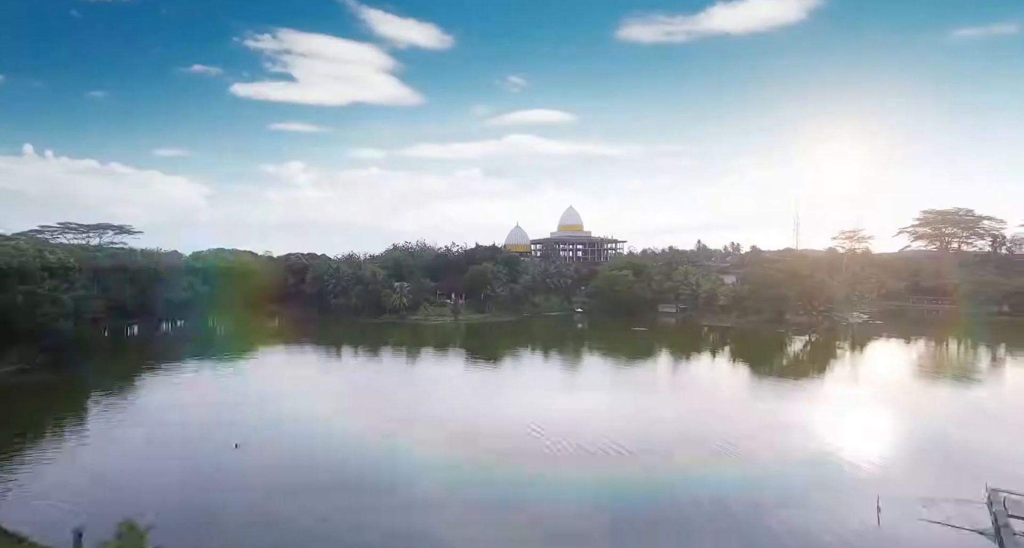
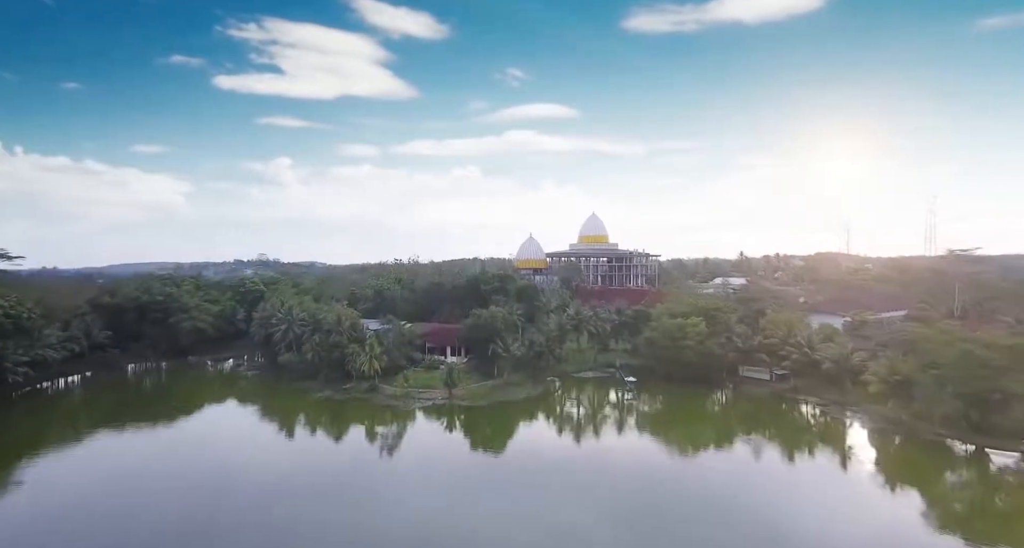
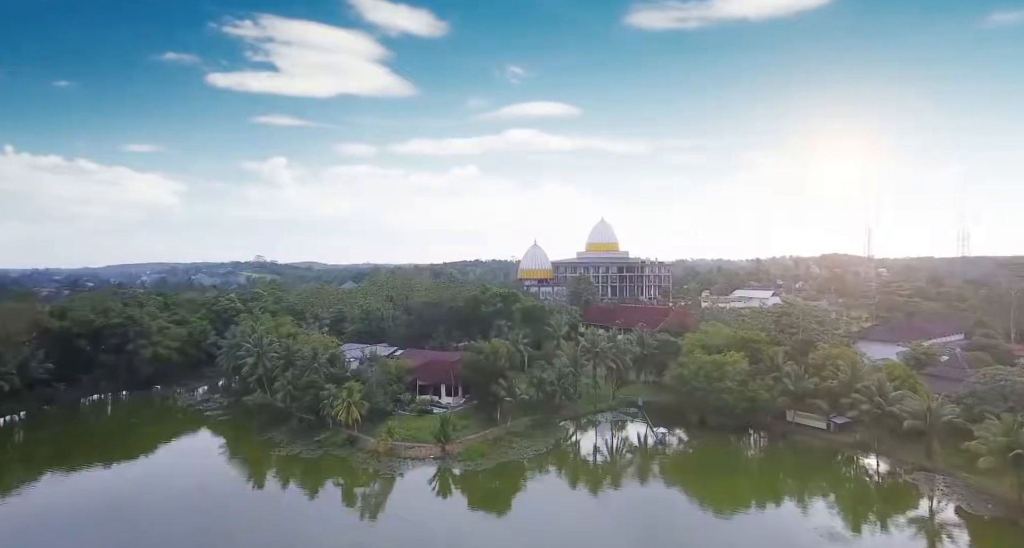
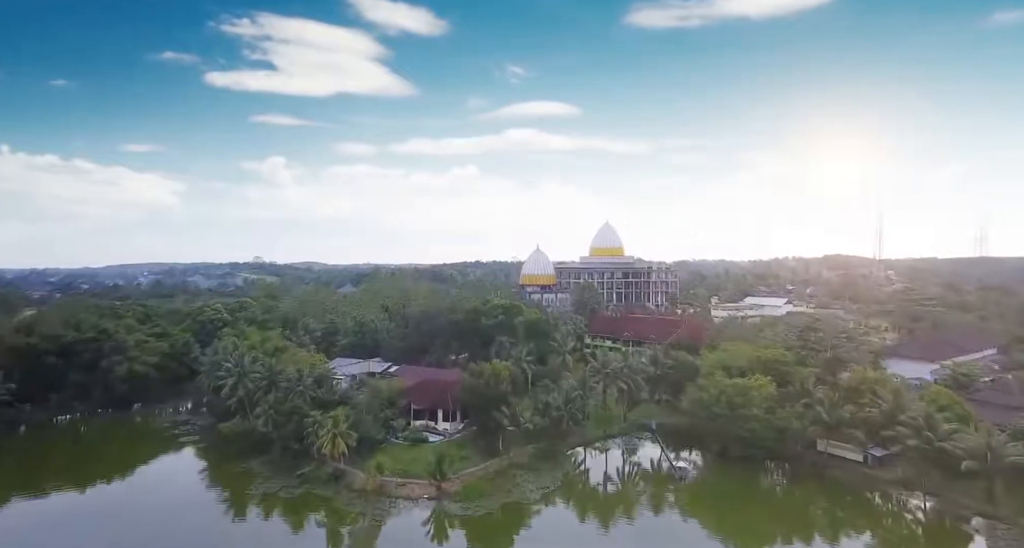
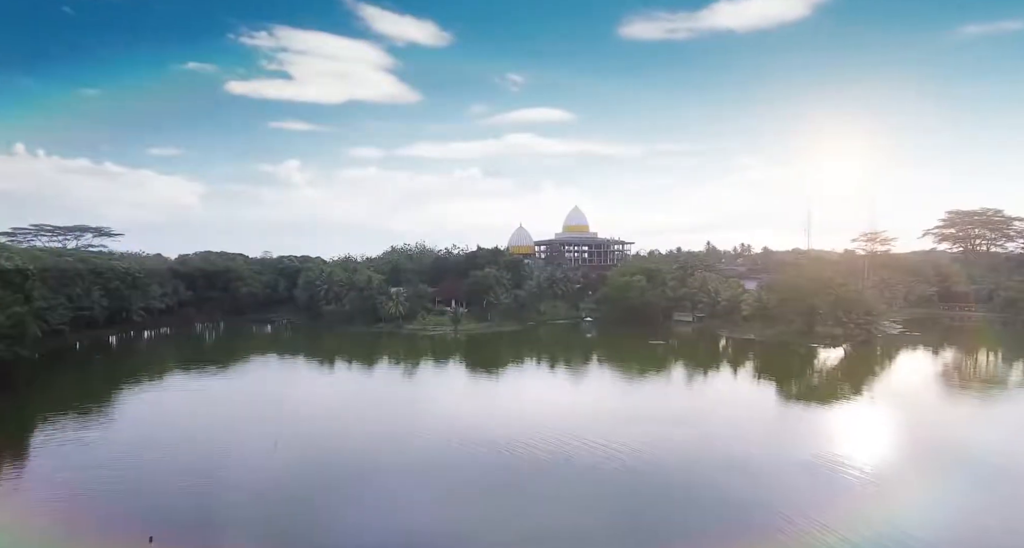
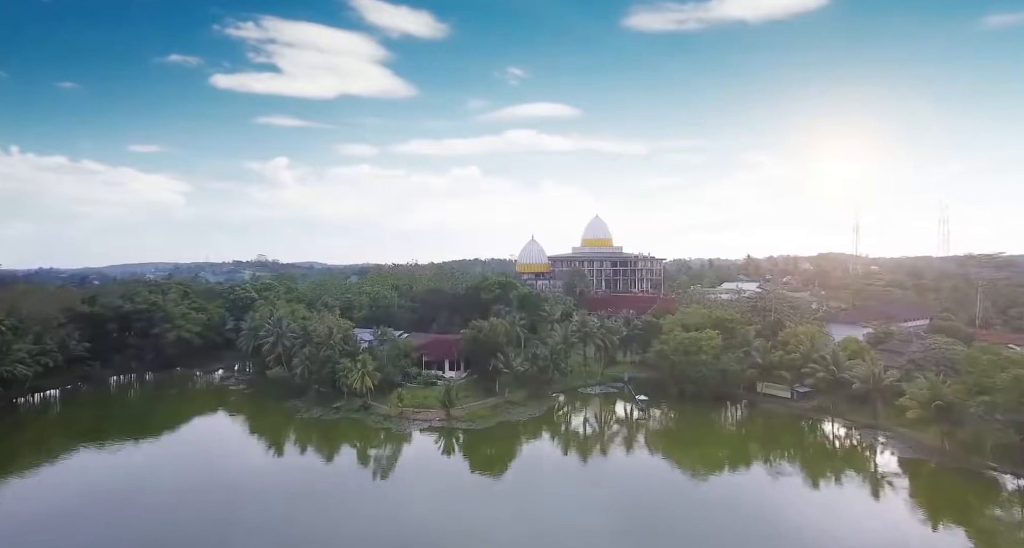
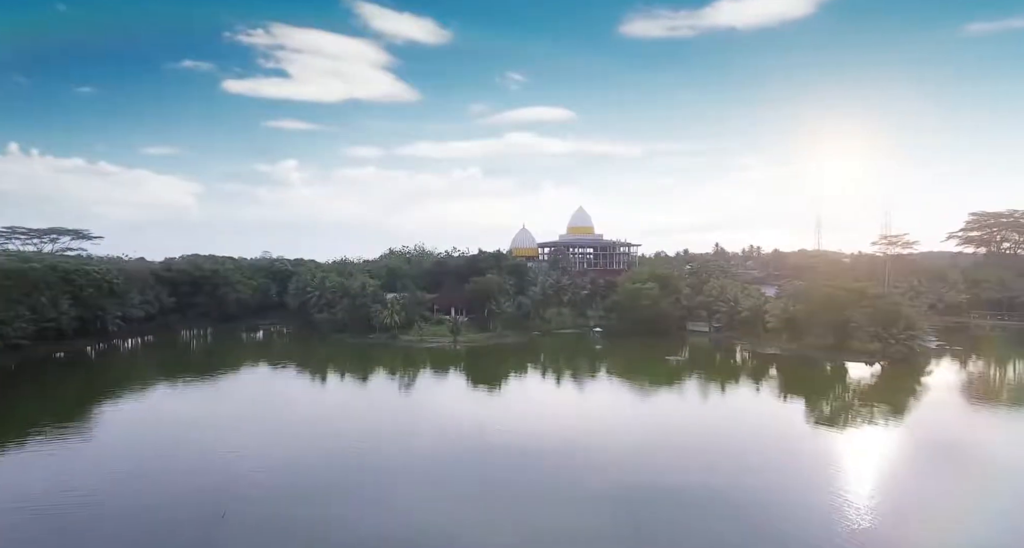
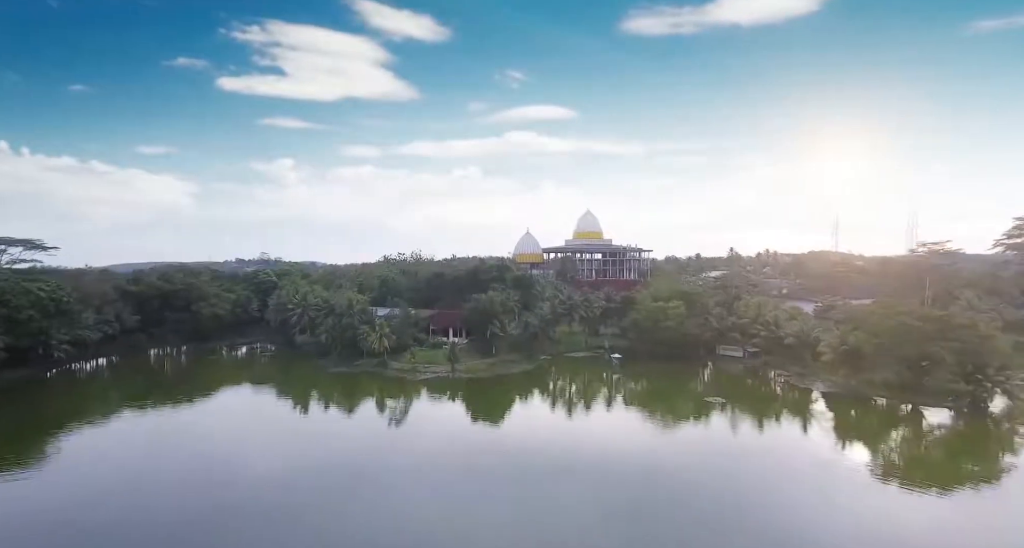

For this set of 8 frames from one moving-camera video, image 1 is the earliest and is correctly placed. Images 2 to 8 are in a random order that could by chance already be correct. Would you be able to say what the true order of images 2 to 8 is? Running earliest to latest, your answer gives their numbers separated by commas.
5, 7, 8, 2, 6, 3, 4
